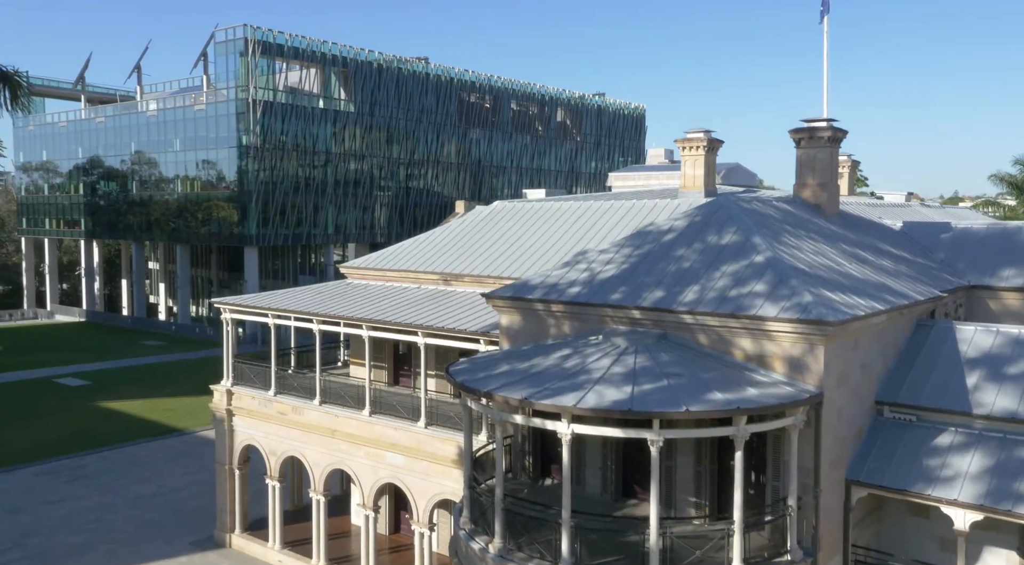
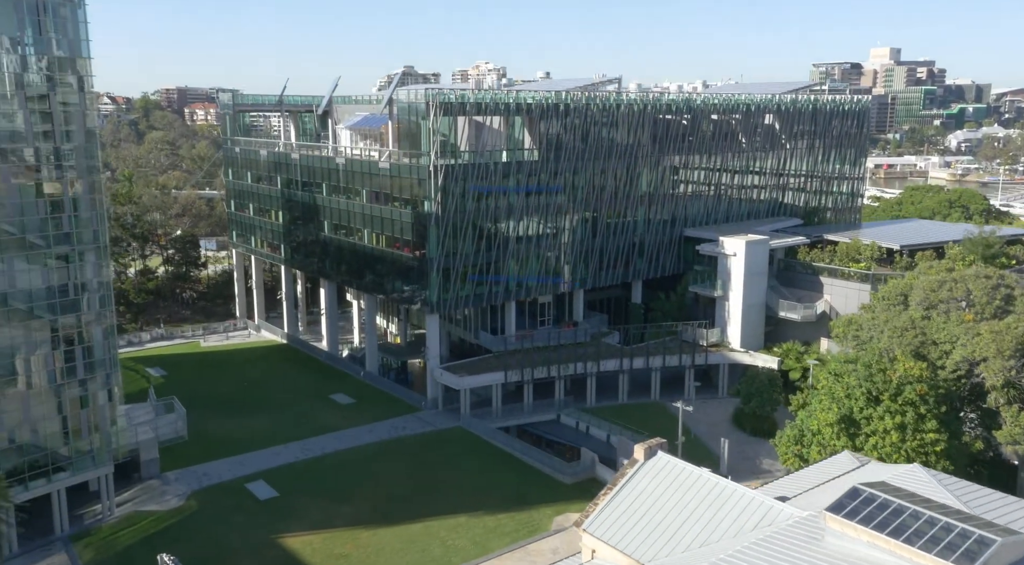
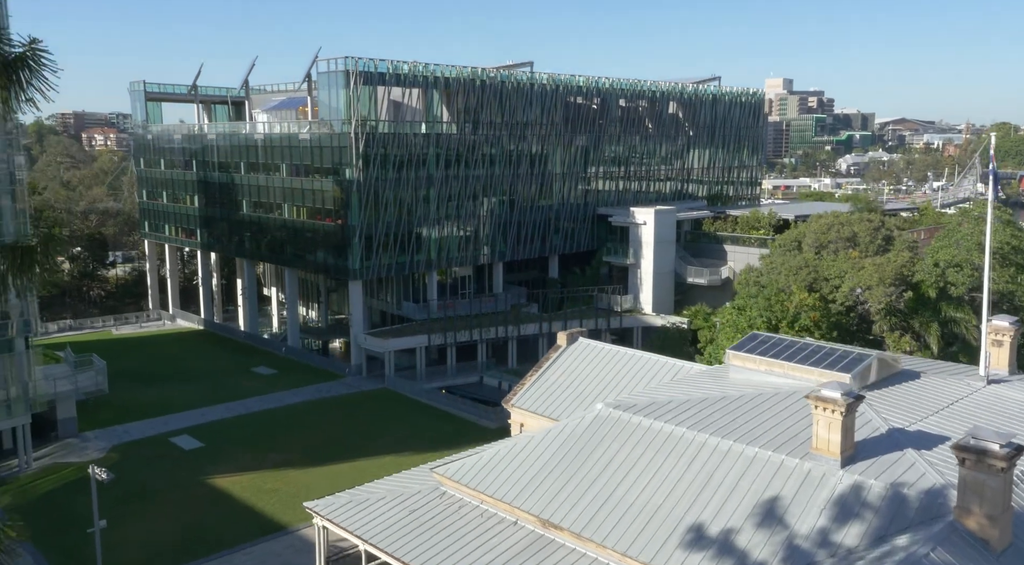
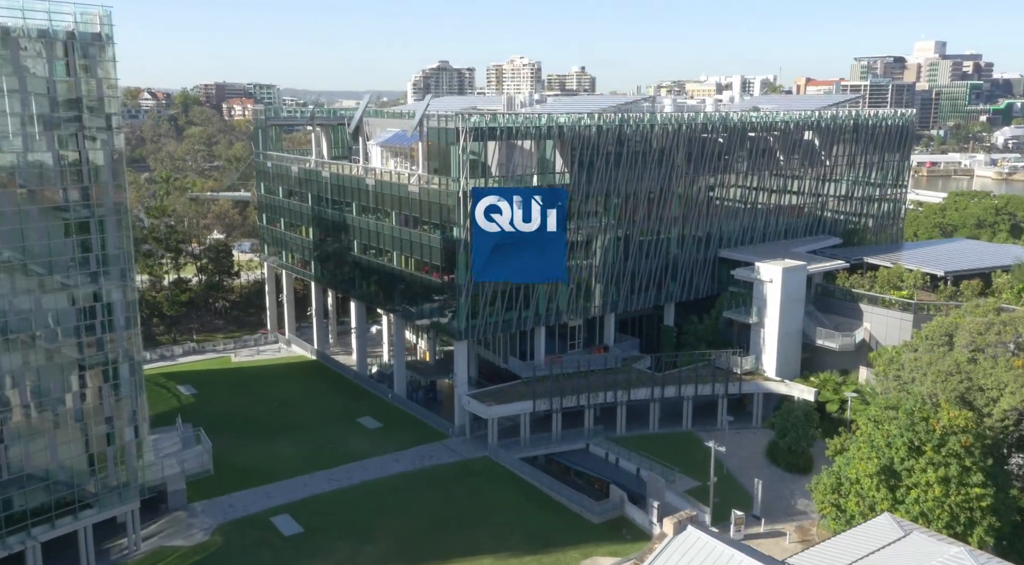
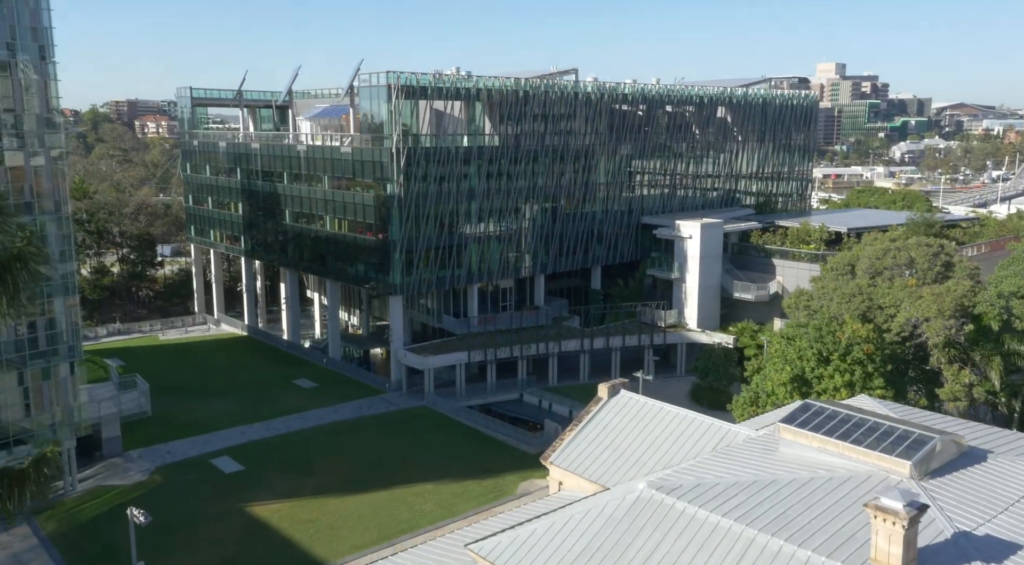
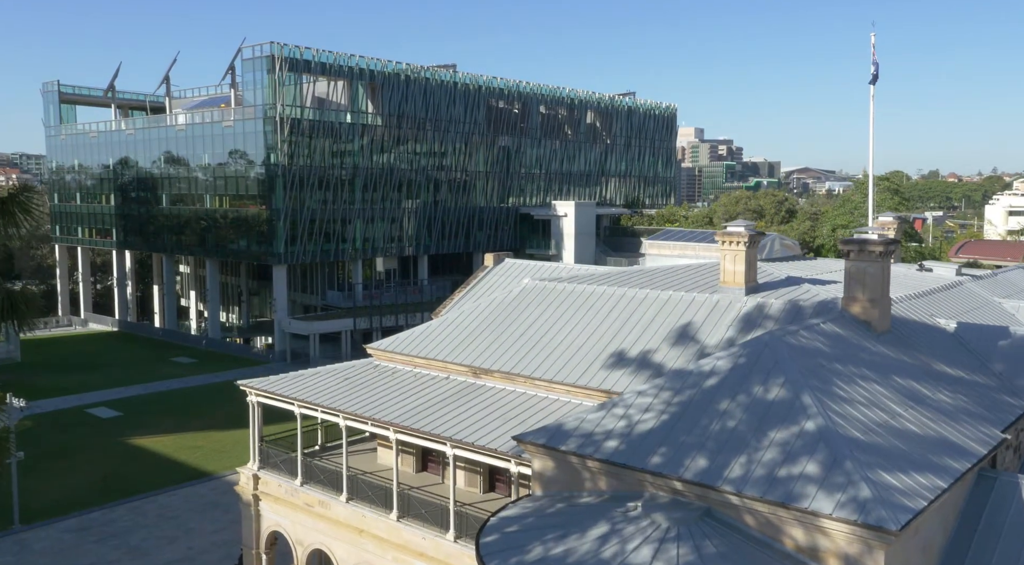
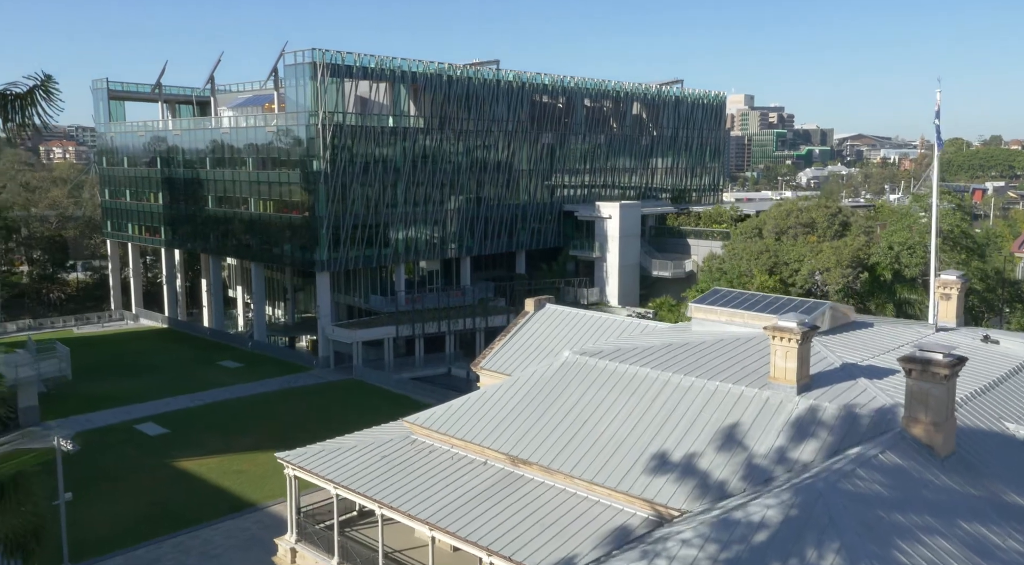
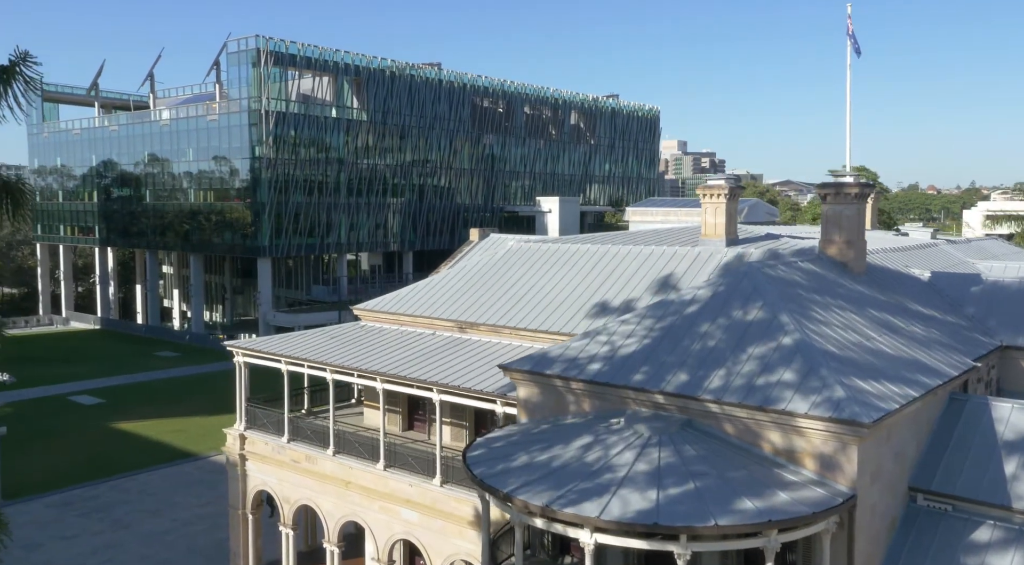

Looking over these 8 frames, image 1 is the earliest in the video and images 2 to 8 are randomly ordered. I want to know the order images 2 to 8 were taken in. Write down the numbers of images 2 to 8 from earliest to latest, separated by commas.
8, 6, 7, 3, 5, 2, 4
